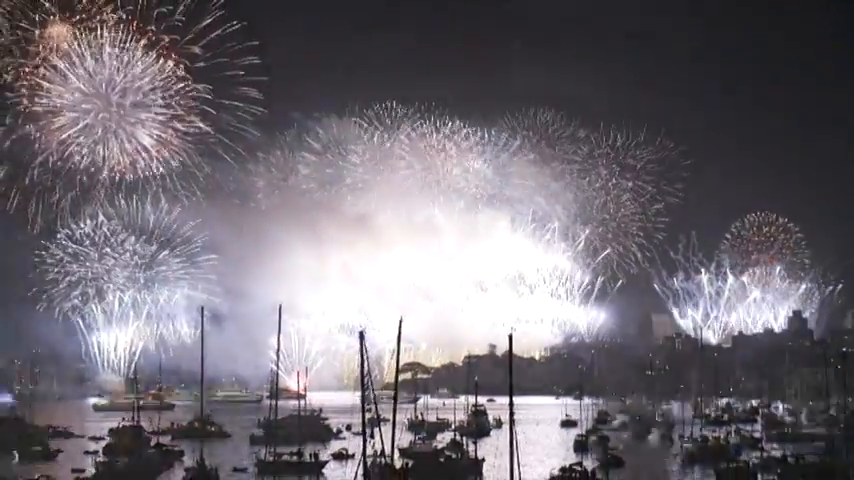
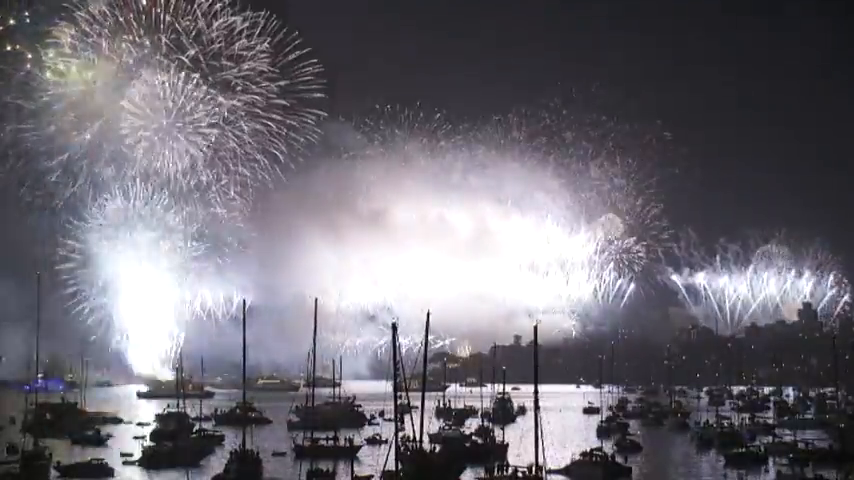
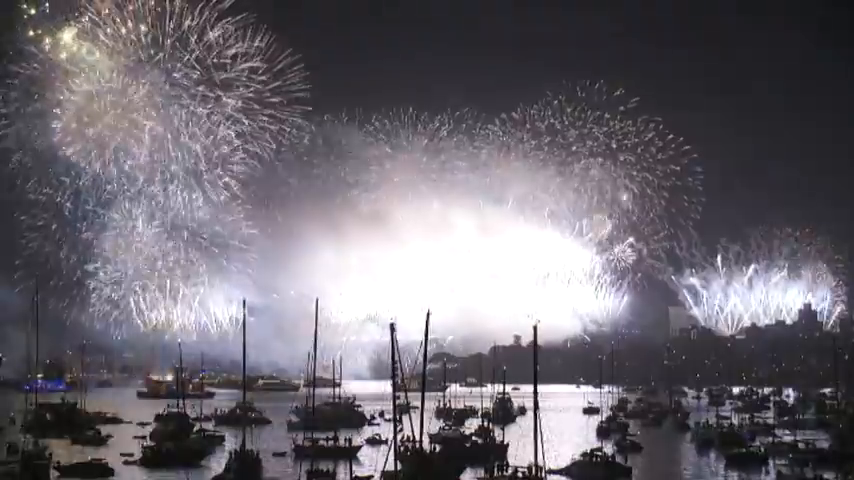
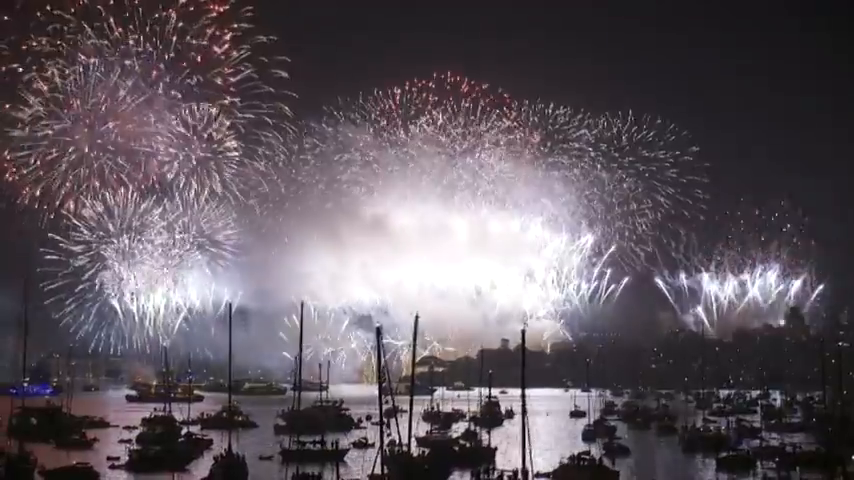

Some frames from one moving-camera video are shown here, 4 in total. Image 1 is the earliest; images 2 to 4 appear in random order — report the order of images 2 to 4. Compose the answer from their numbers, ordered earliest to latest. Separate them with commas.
4, 3, 2
